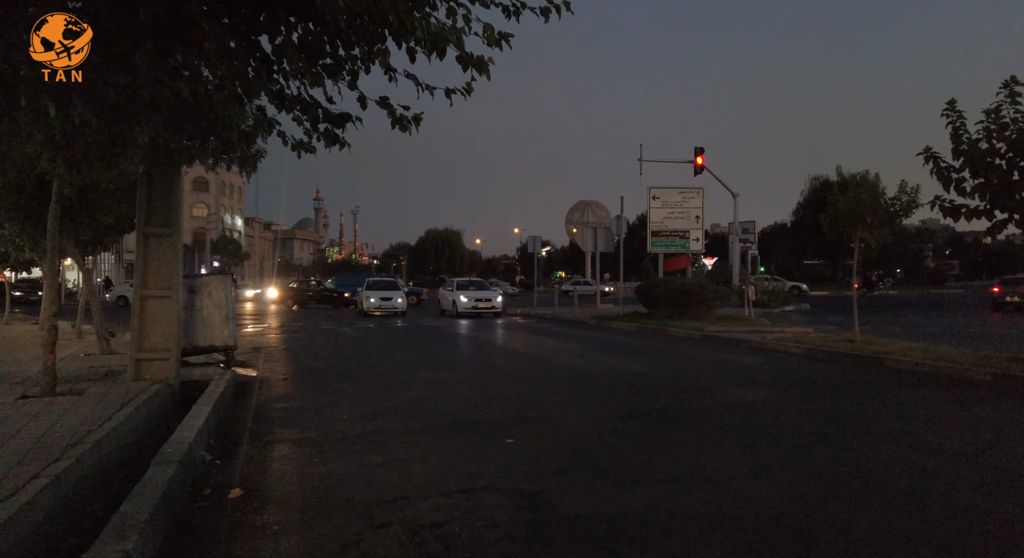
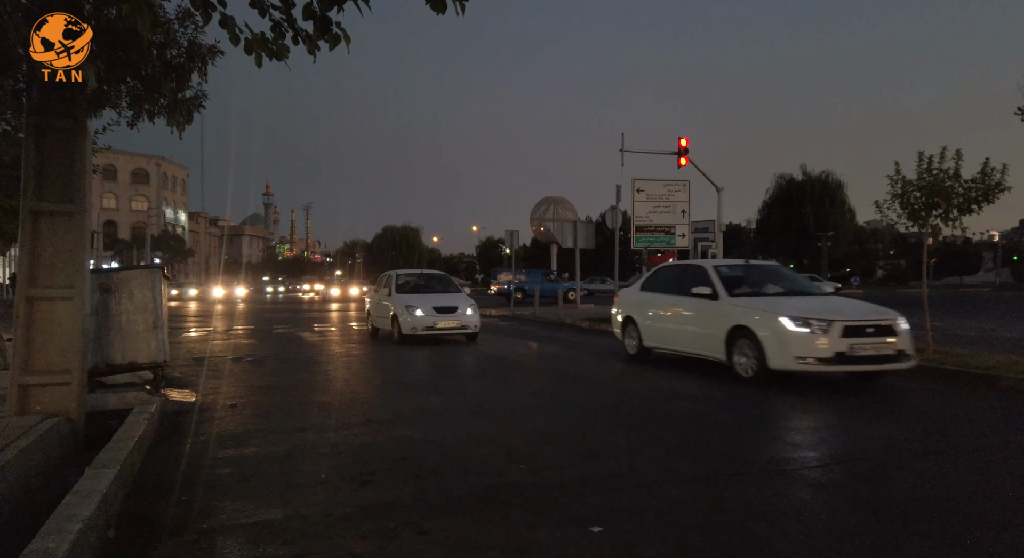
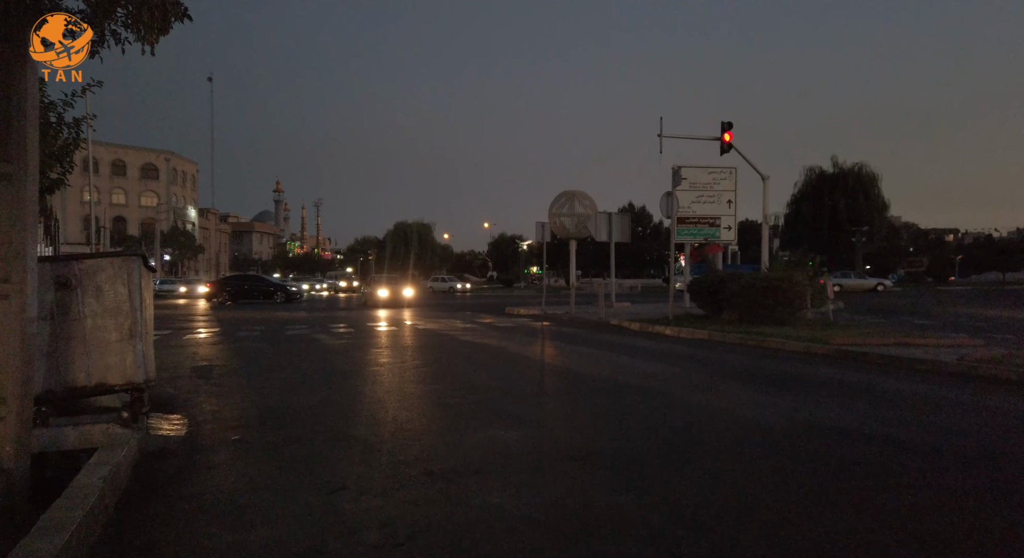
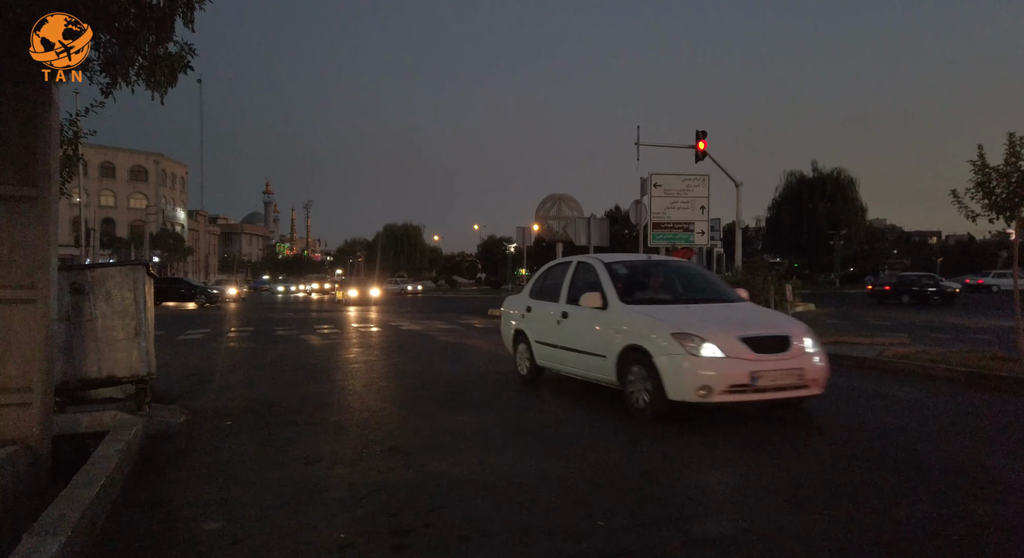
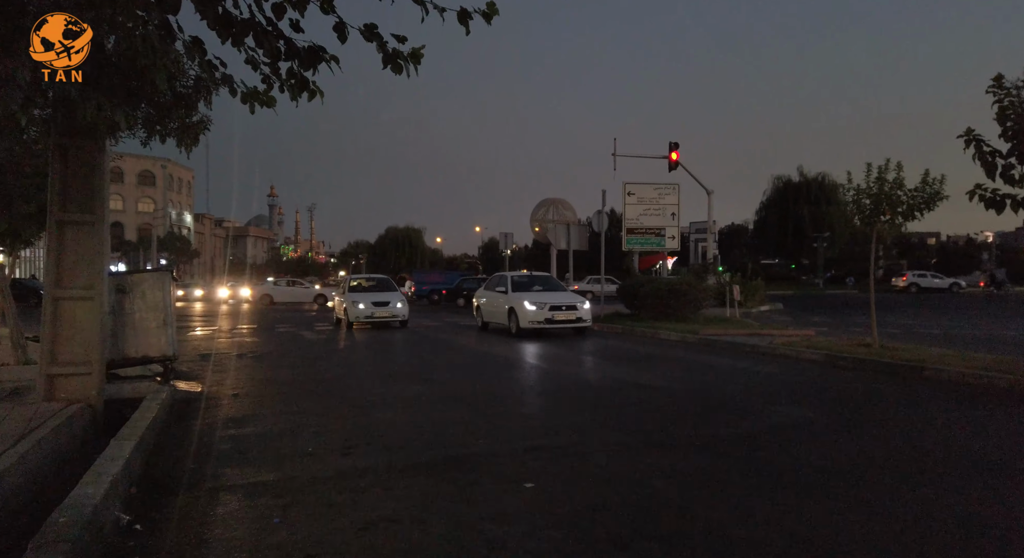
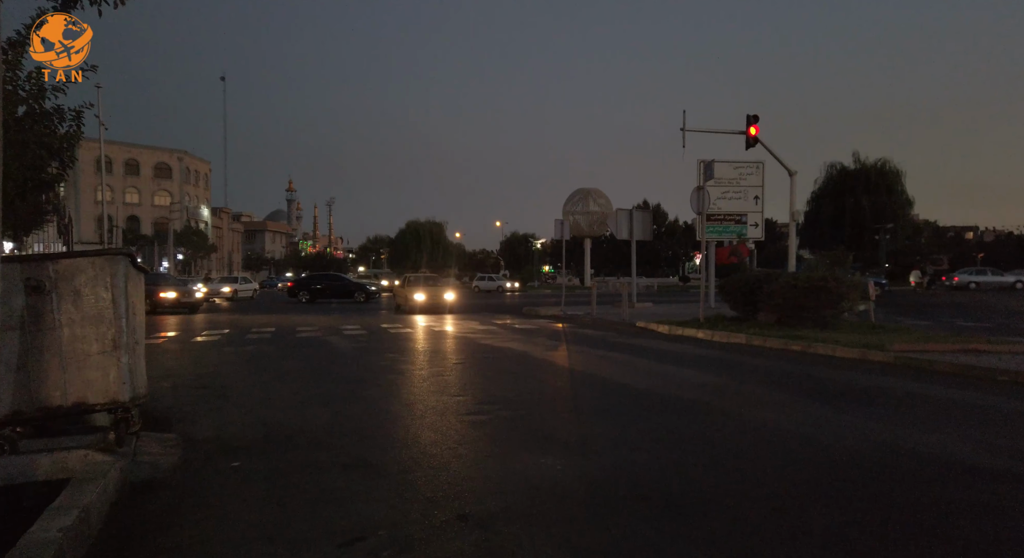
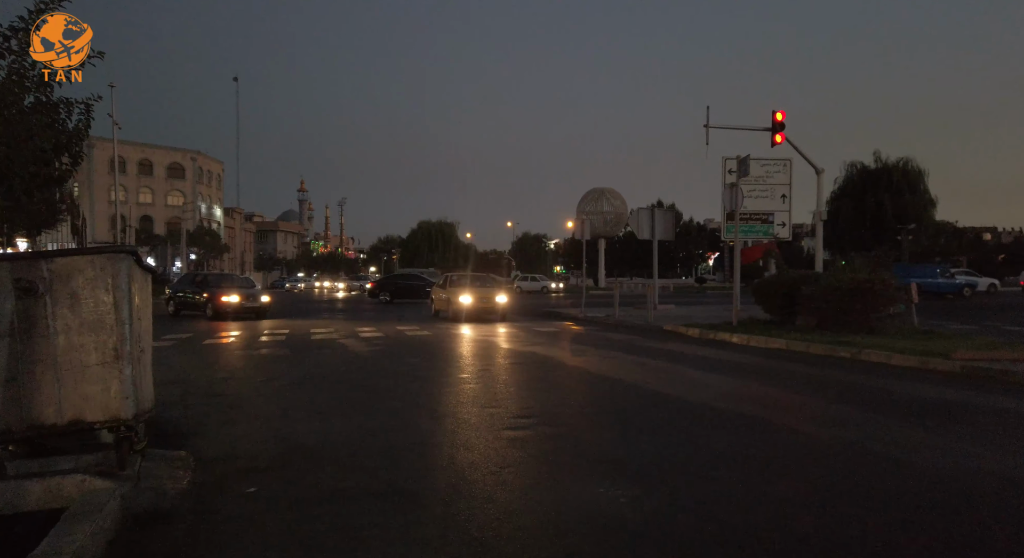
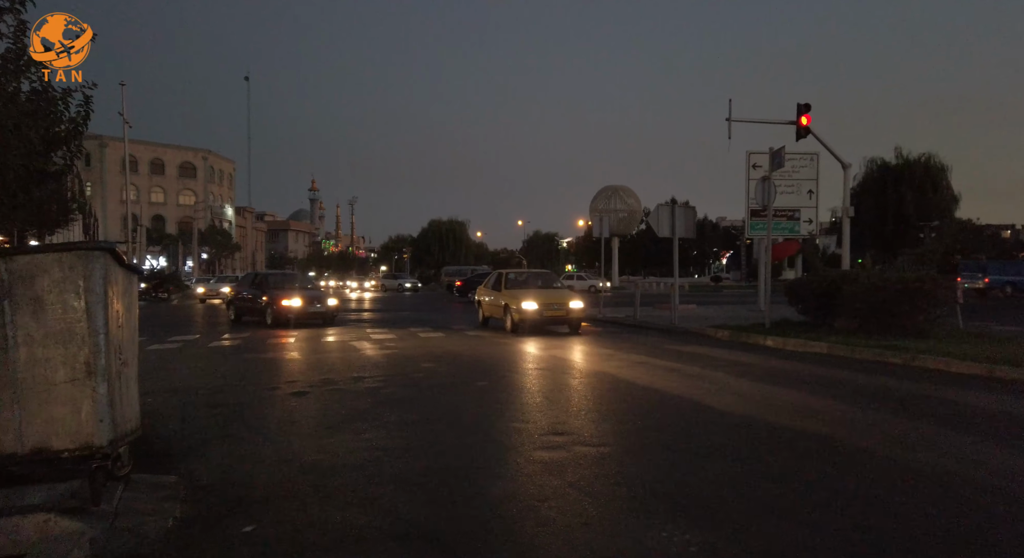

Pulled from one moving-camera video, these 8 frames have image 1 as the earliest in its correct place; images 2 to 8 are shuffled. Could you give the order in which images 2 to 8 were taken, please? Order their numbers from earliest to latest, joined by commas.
5, 2, 4, 3, 6, 7, 8
